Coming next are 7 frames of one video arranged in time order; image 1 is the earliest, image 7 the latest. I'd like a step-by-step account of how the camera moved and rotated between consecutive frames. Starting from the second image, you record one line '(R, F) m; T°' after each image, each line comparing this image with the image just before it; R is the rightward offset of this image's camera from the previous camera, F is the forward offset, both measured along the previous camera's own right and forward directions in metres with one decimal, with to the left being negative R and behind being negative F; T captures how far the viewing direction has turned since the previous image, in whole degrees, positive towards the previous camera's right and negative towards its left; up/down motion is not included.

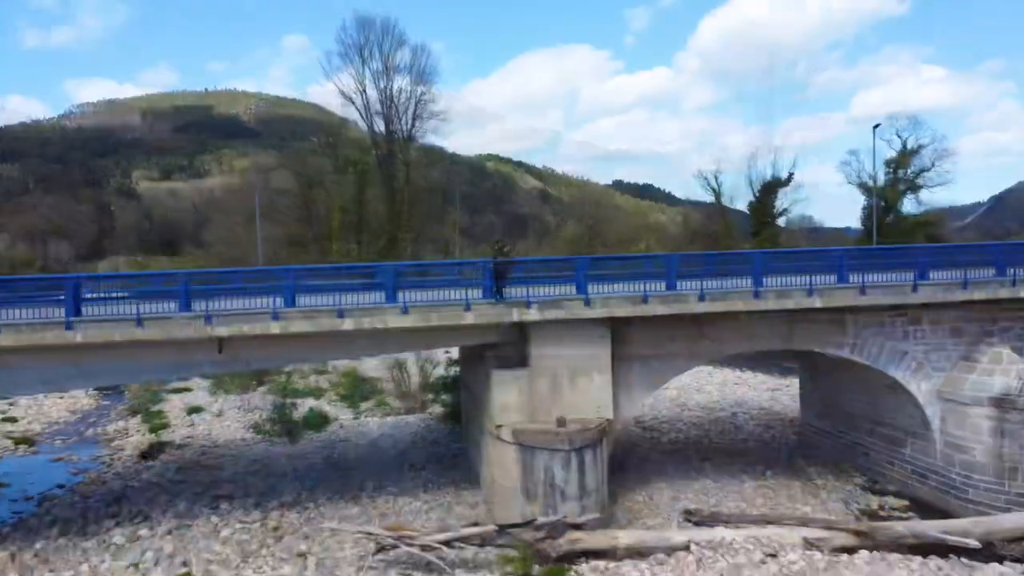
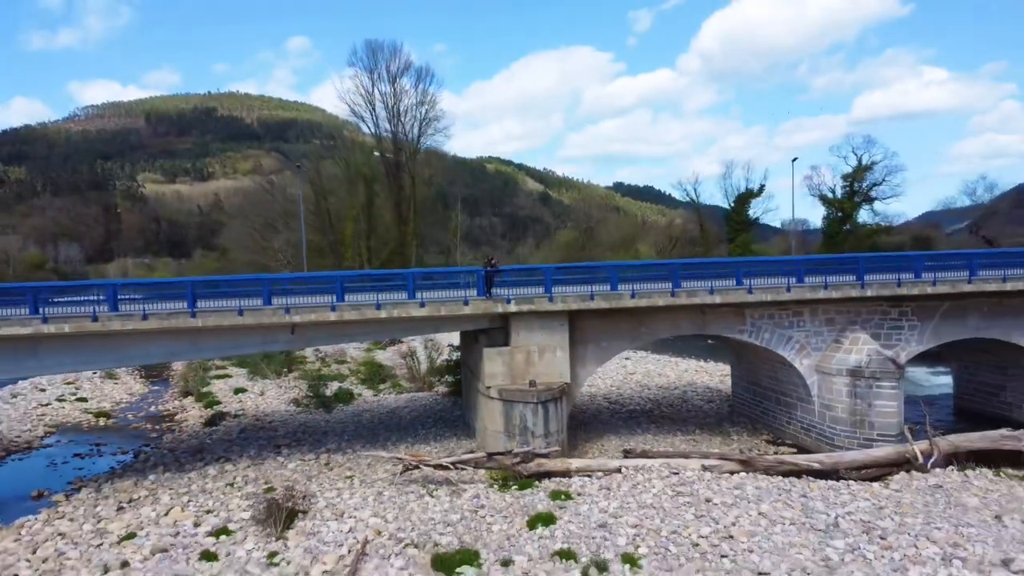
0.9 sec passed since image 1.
(+0.2, -4.0) m; 0°
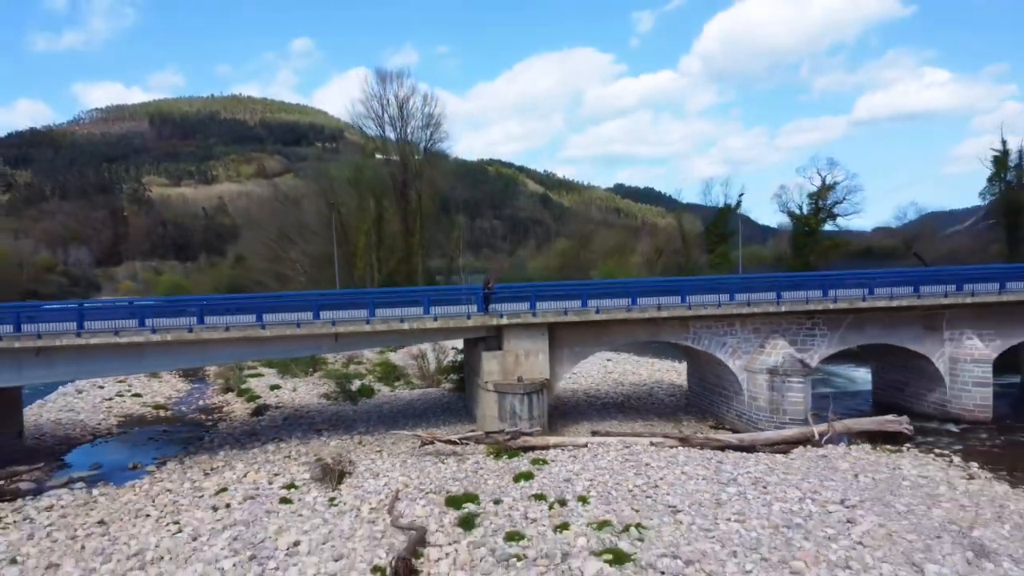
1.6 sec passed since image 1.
(+0.2, -4.1) m; 0°
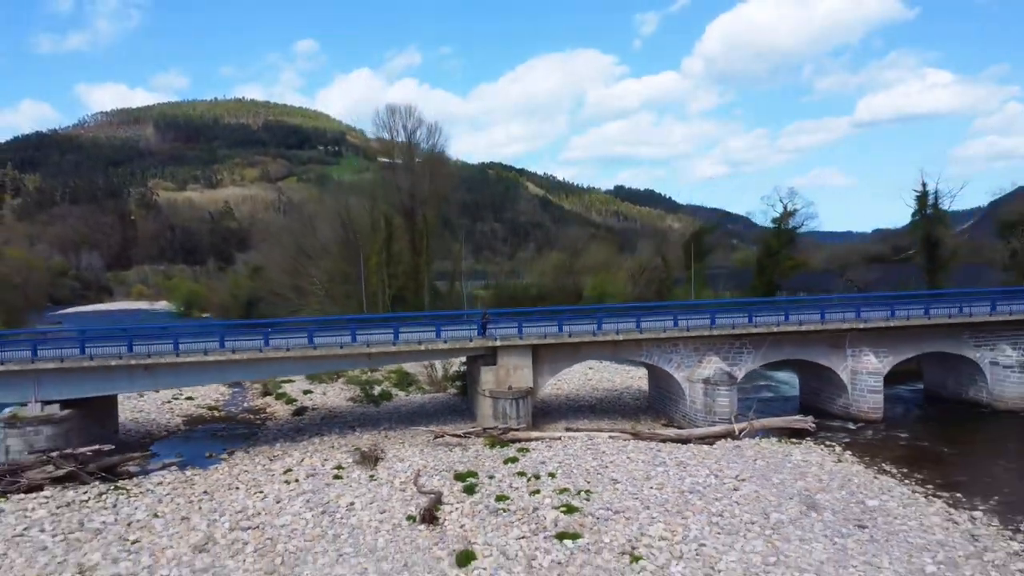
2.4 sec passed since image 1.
(+0.2, -5.3) m; 0°
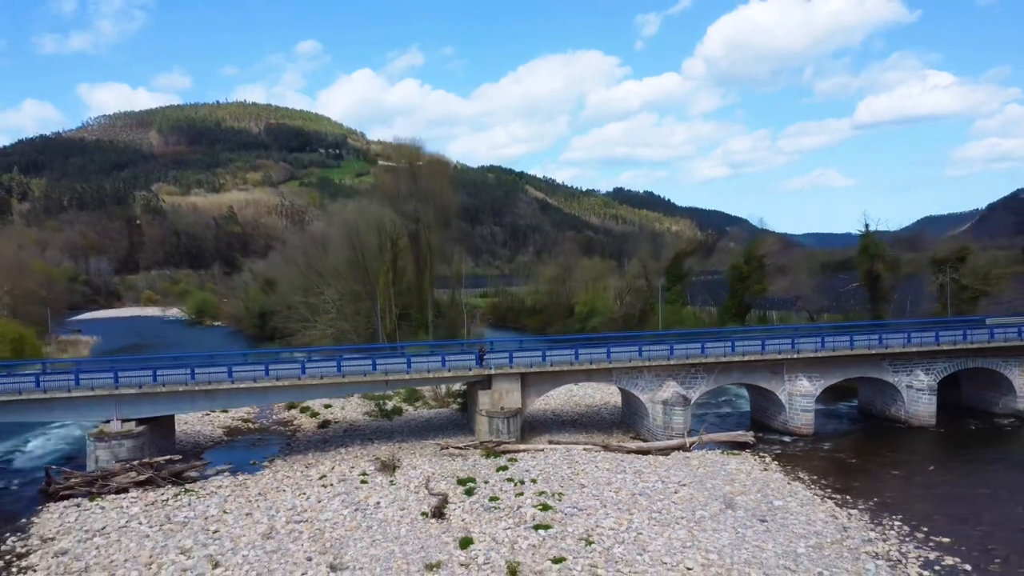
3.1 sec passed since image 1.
(+0.2, -5.0) m; 0°
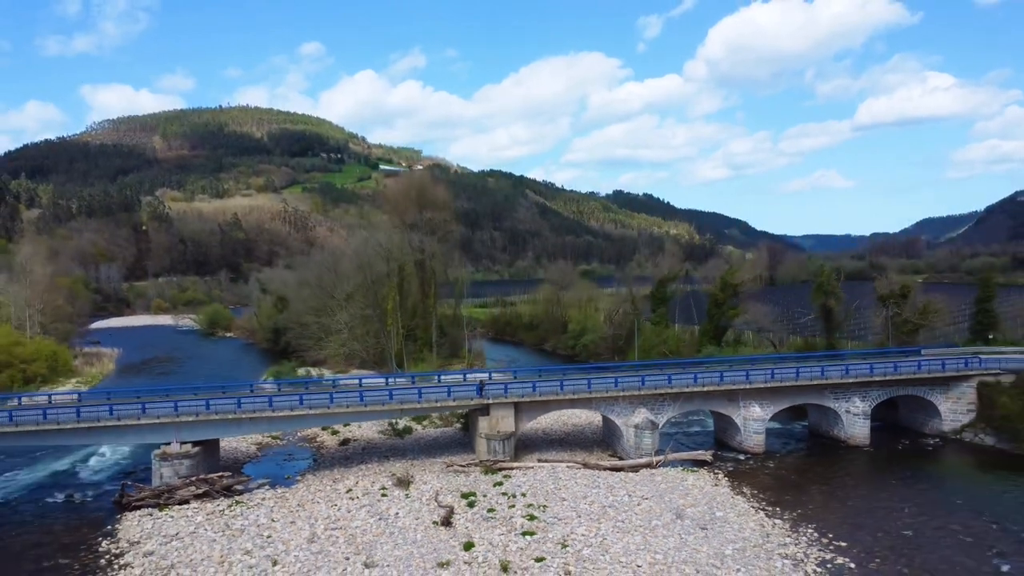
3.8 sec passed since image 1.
(+0.2, -5.2) m; 0°
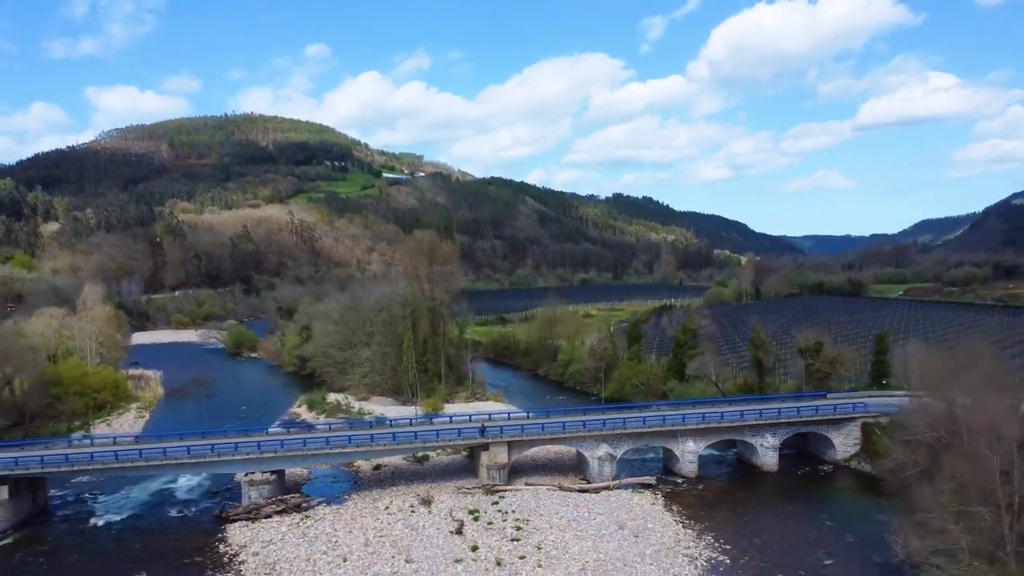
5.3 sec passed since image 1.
(+0.3, -11.4) m; 0°
